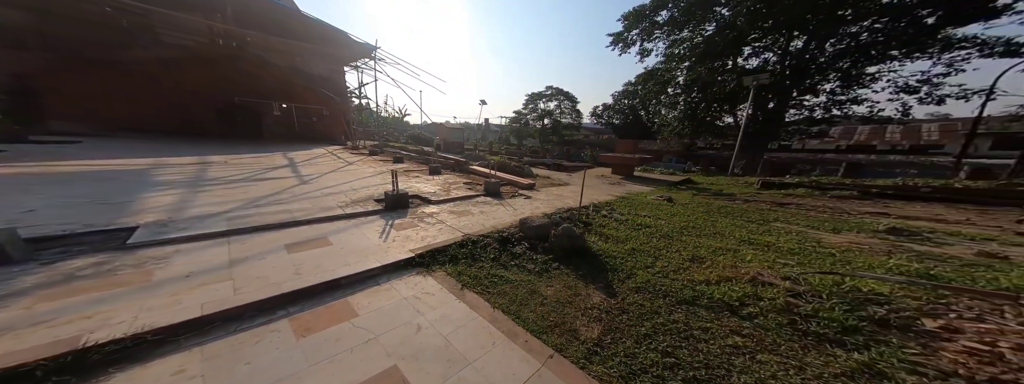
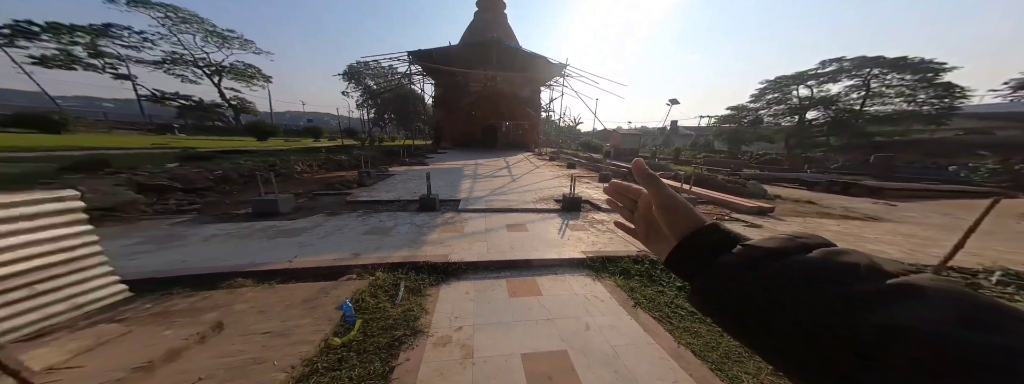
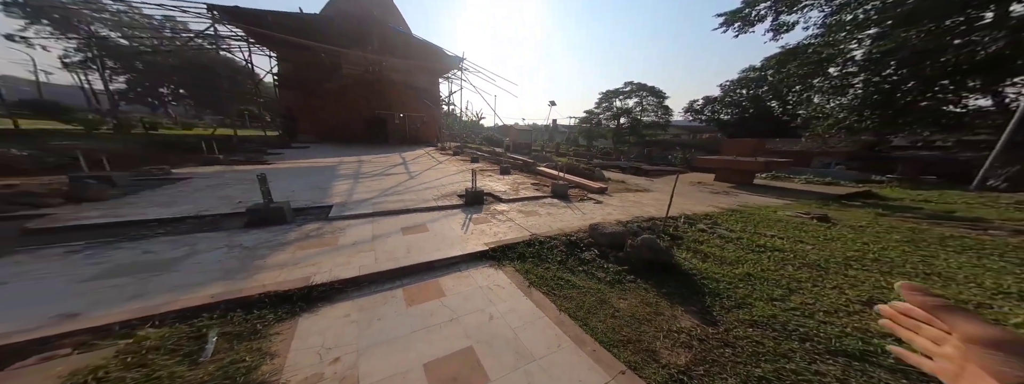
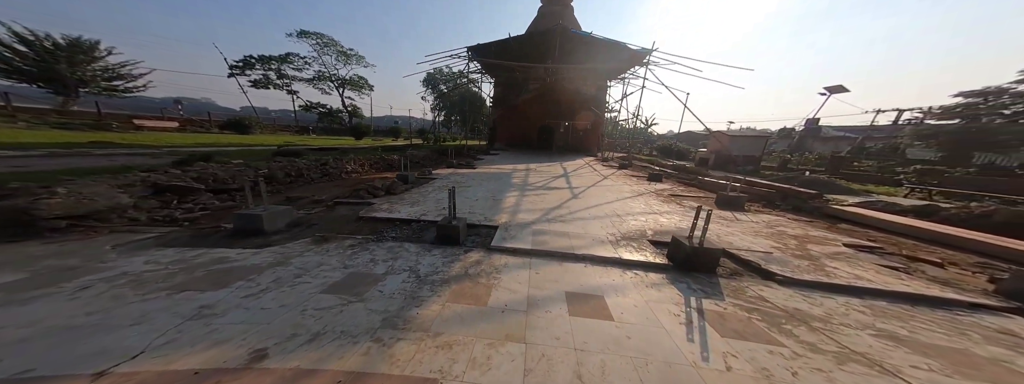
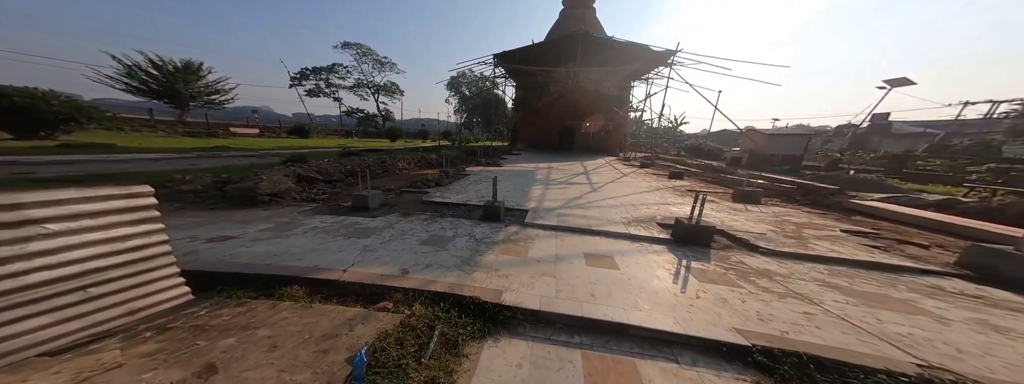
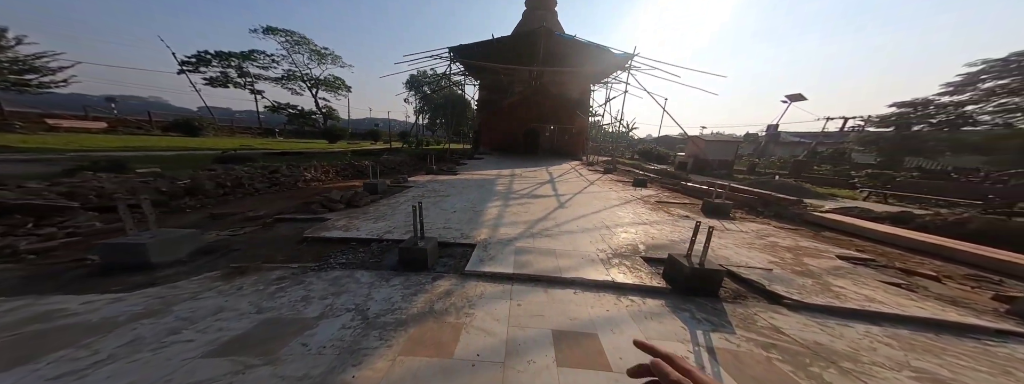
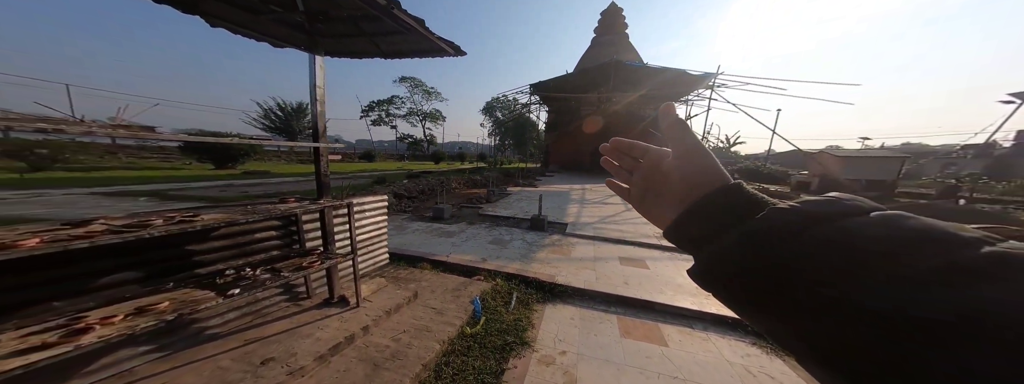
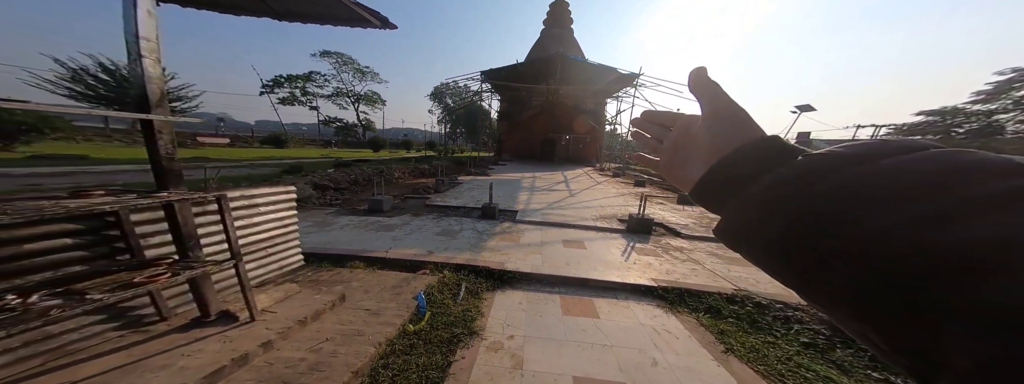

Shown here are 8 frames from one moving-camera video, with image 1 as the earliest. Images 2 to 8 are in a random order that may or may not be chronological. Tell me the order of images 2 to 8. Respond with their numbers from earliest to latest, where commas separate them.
3, 2, 8, 7, 5, 4, 6
